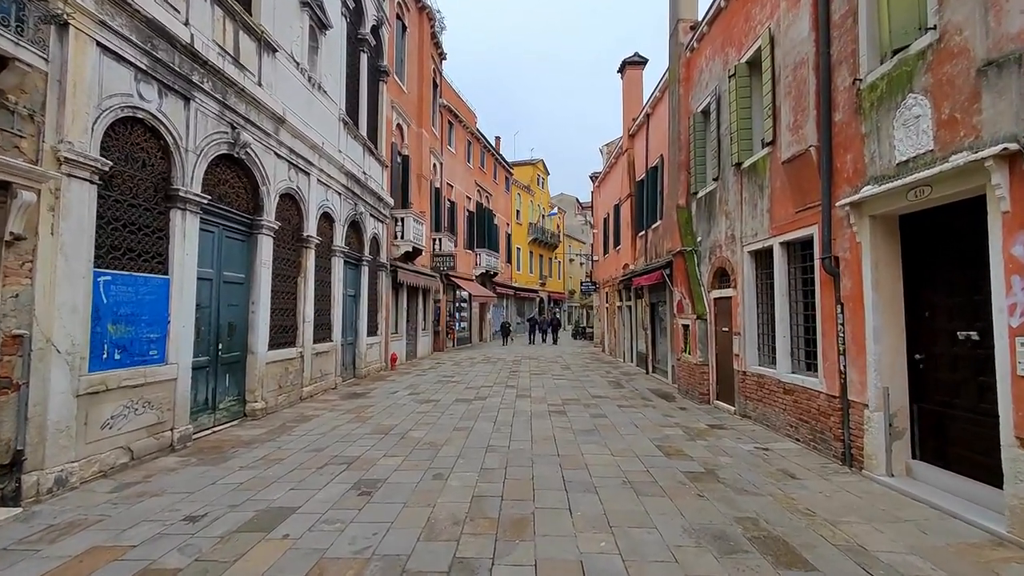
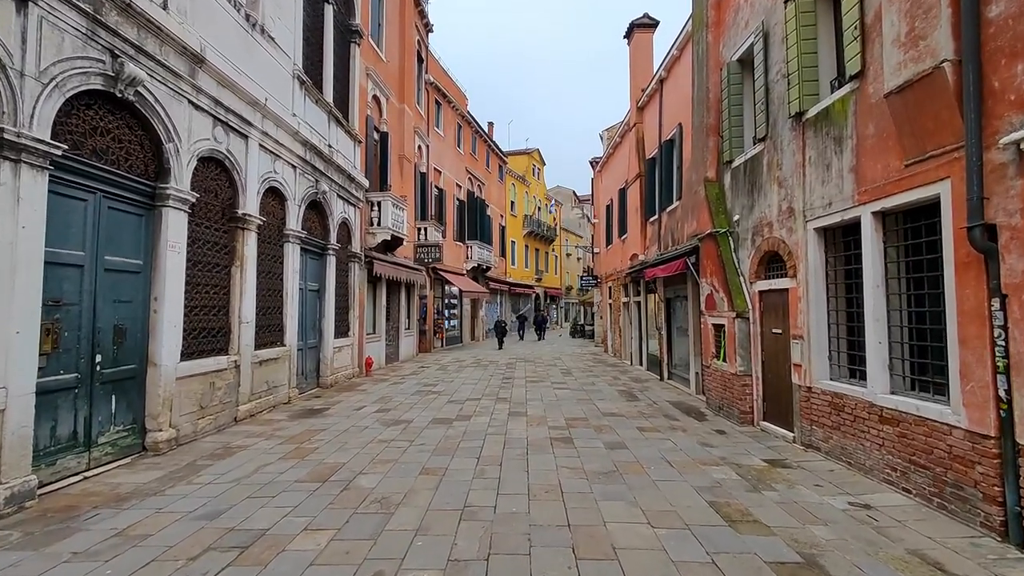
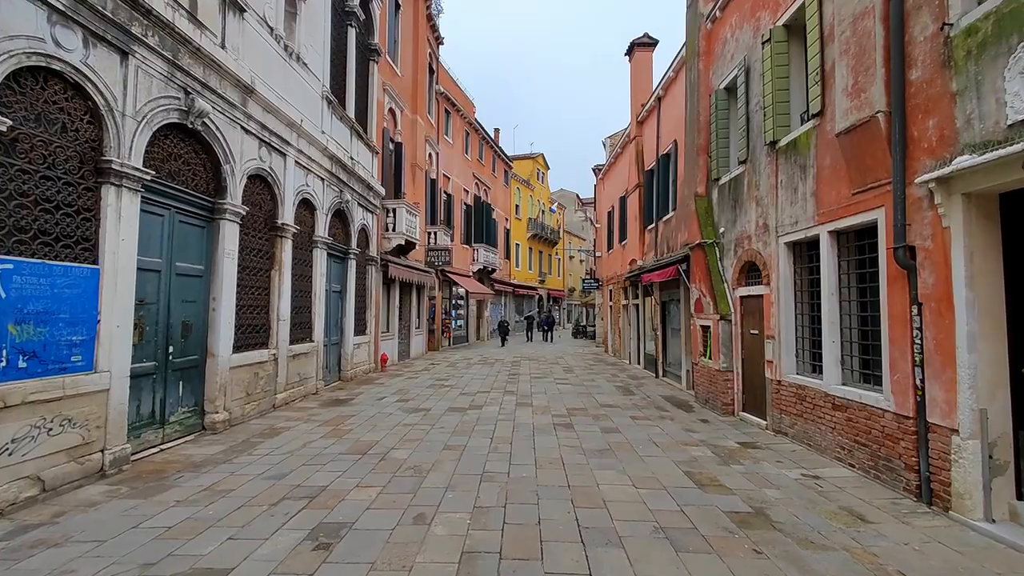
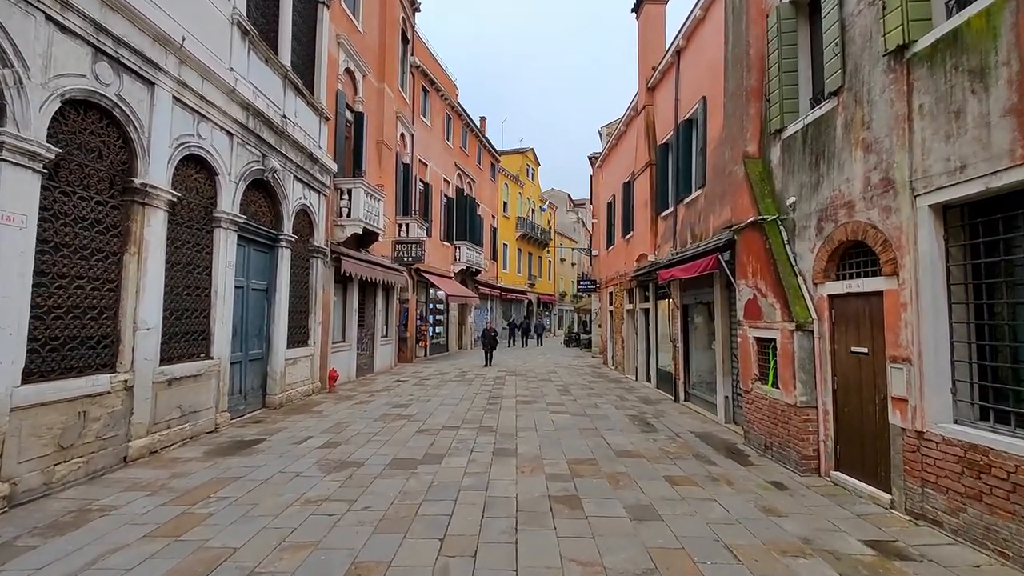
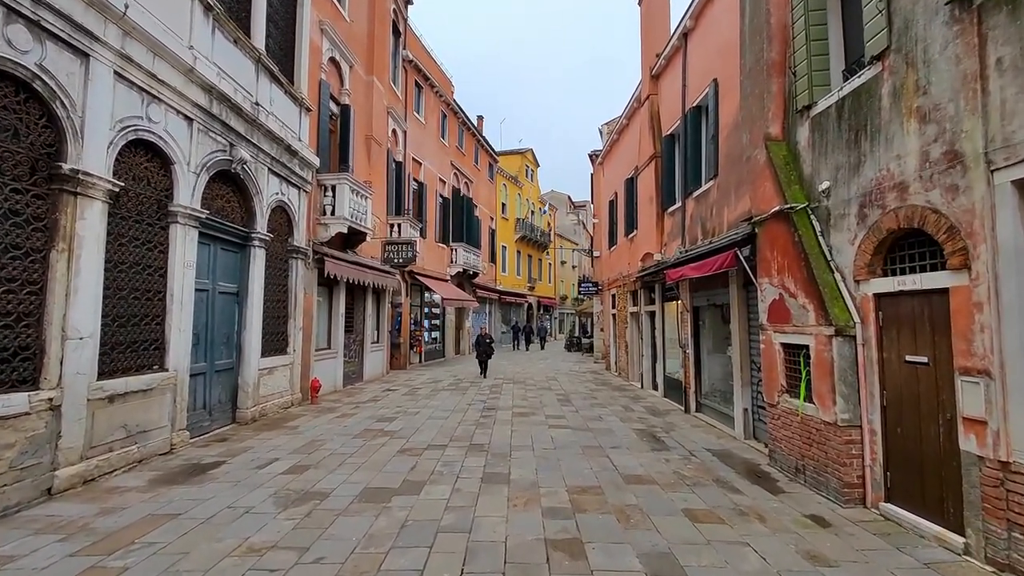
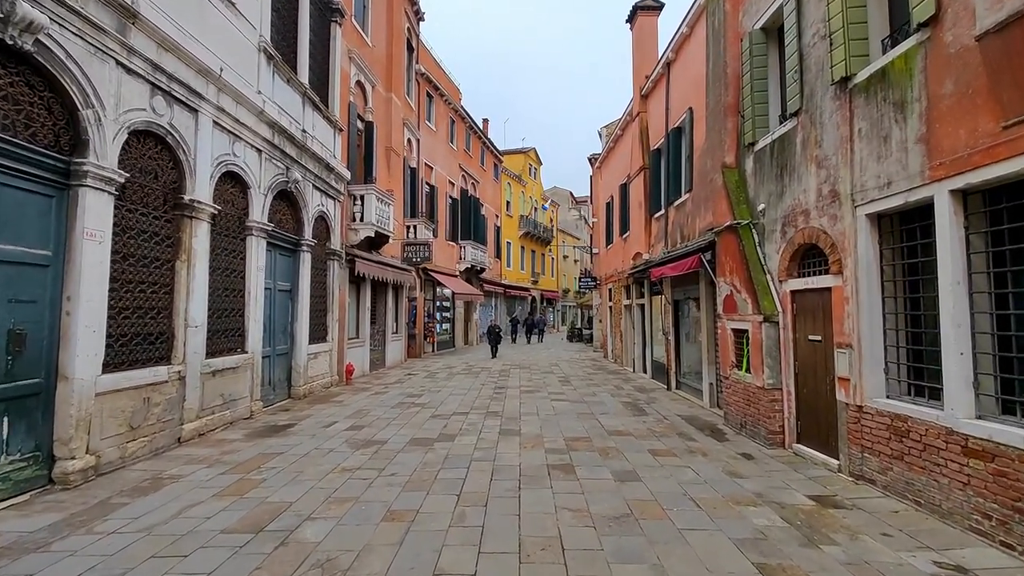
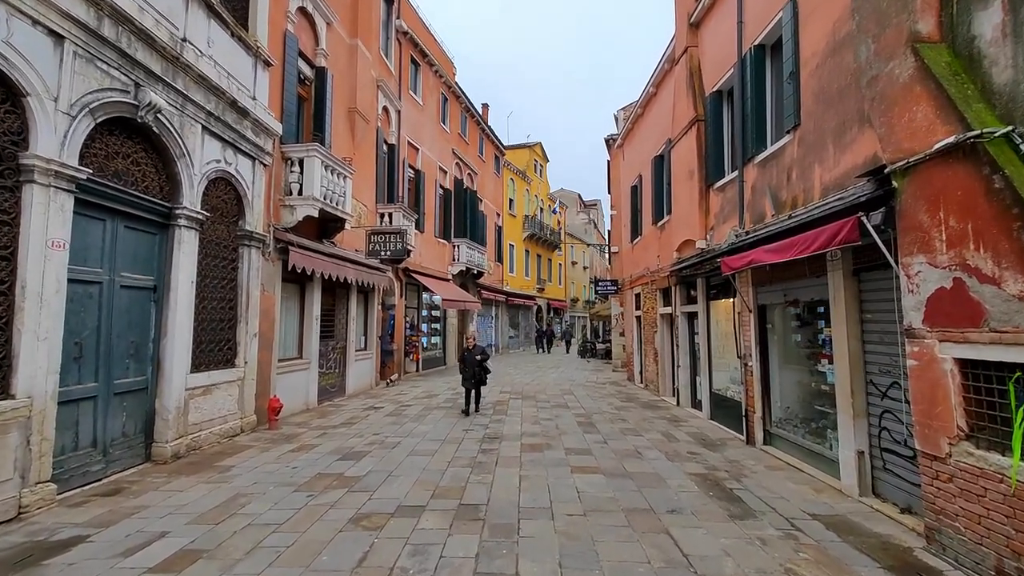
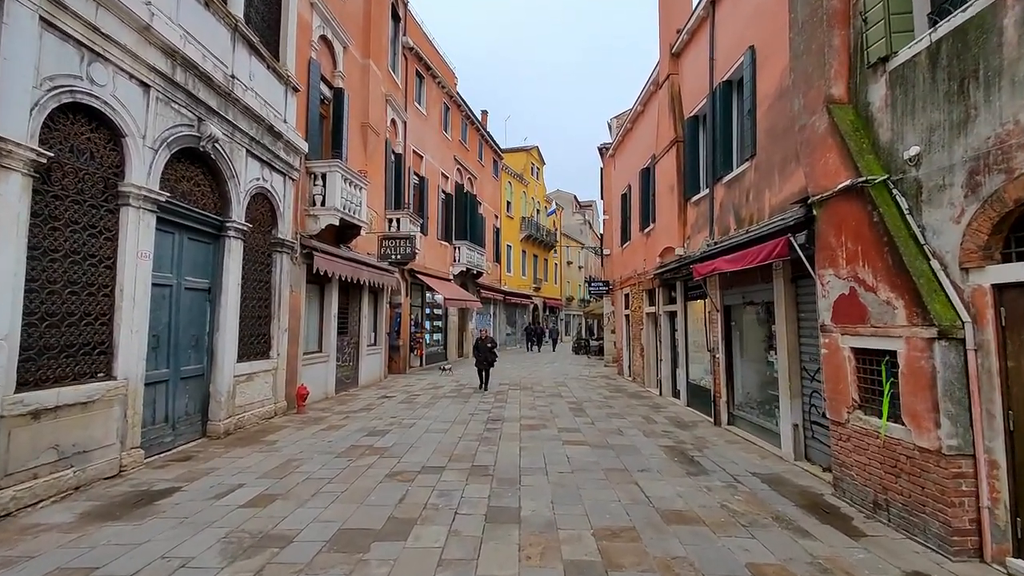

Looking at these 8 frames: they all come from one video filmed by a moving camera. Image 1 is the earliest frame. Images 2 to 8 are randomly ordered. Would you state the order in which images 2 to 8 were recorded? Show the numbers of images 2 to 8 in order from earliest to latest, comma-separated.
3, 2, 6, 4, 5, 8, 7
